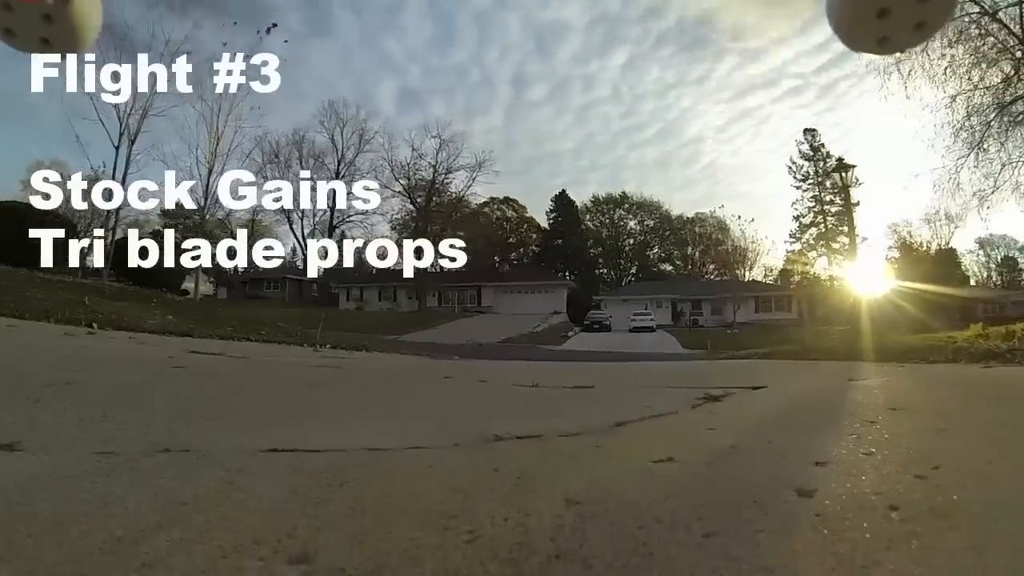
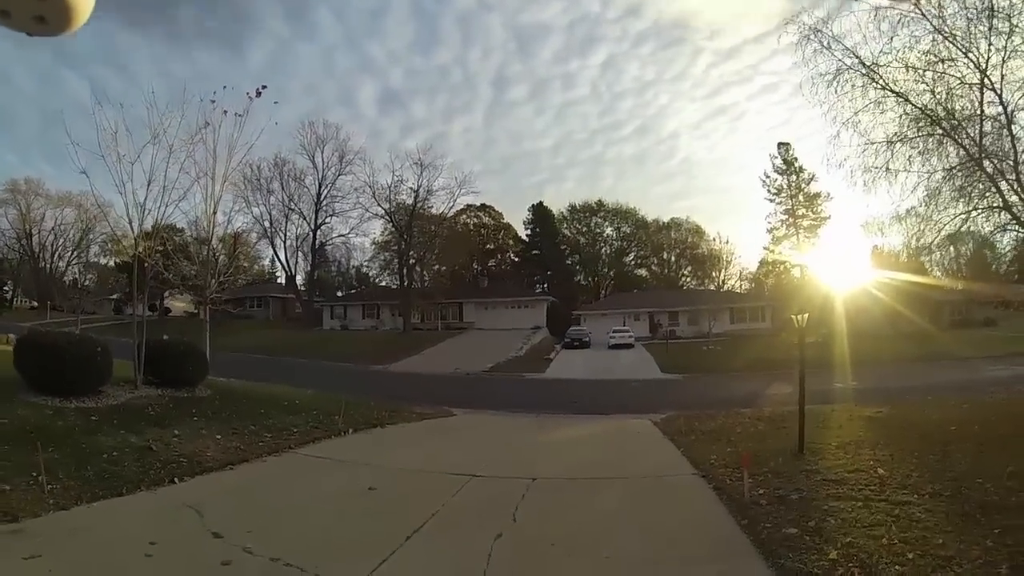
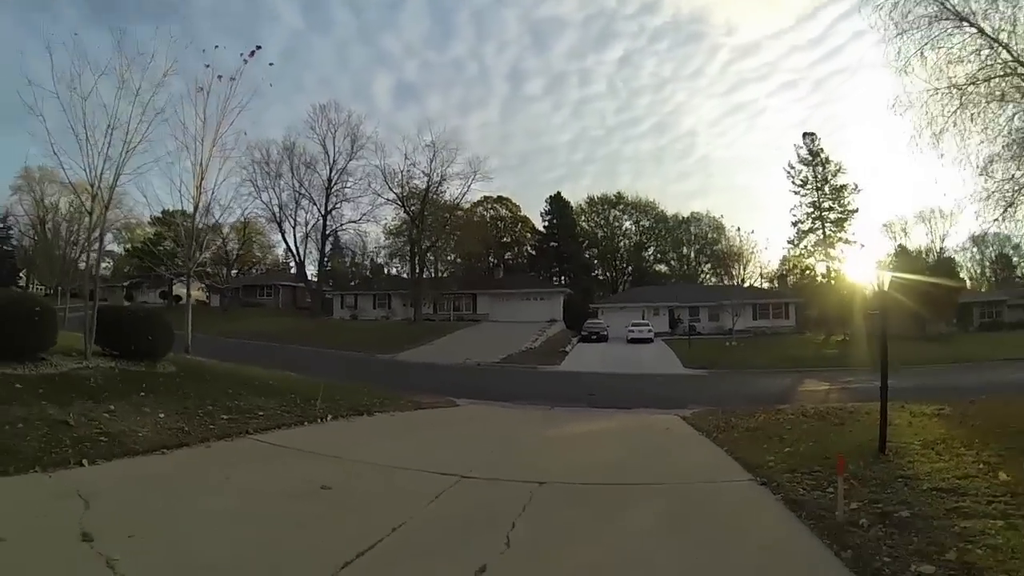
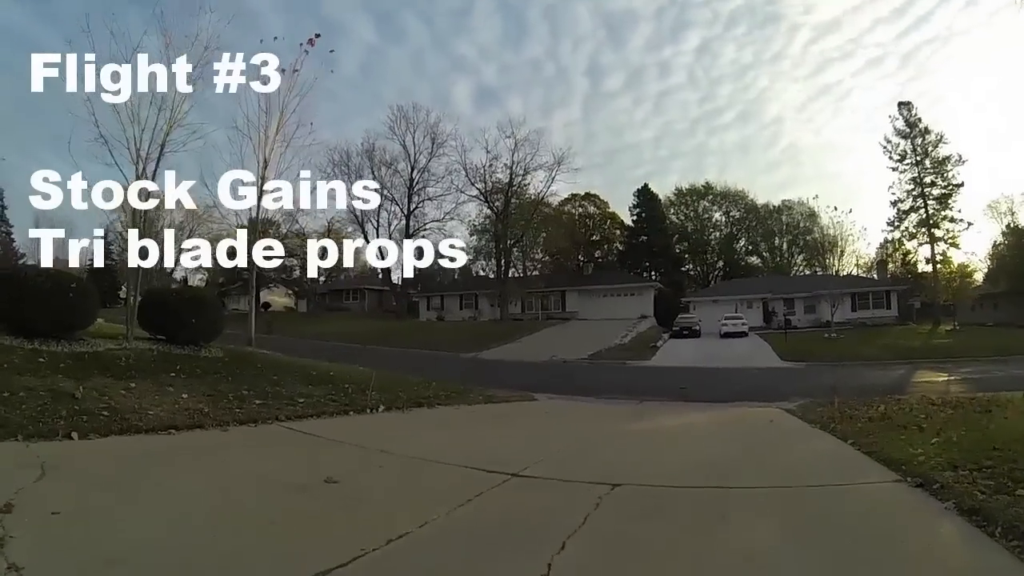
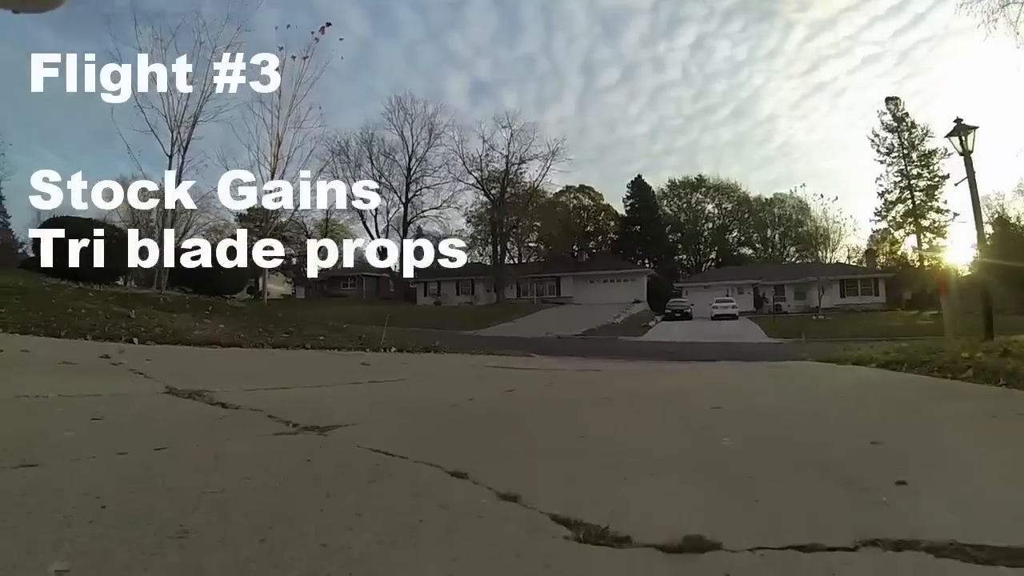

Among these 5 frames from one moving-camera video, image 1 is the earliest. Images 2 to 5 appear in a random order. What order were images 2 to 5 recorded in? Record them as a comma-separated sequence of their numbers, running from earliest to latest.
5, 4, 3, 2
